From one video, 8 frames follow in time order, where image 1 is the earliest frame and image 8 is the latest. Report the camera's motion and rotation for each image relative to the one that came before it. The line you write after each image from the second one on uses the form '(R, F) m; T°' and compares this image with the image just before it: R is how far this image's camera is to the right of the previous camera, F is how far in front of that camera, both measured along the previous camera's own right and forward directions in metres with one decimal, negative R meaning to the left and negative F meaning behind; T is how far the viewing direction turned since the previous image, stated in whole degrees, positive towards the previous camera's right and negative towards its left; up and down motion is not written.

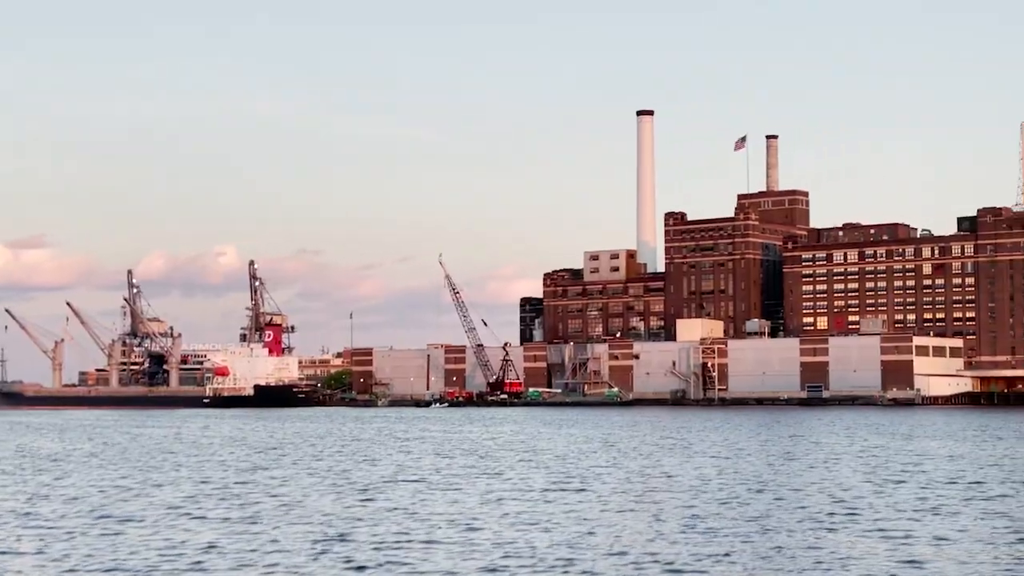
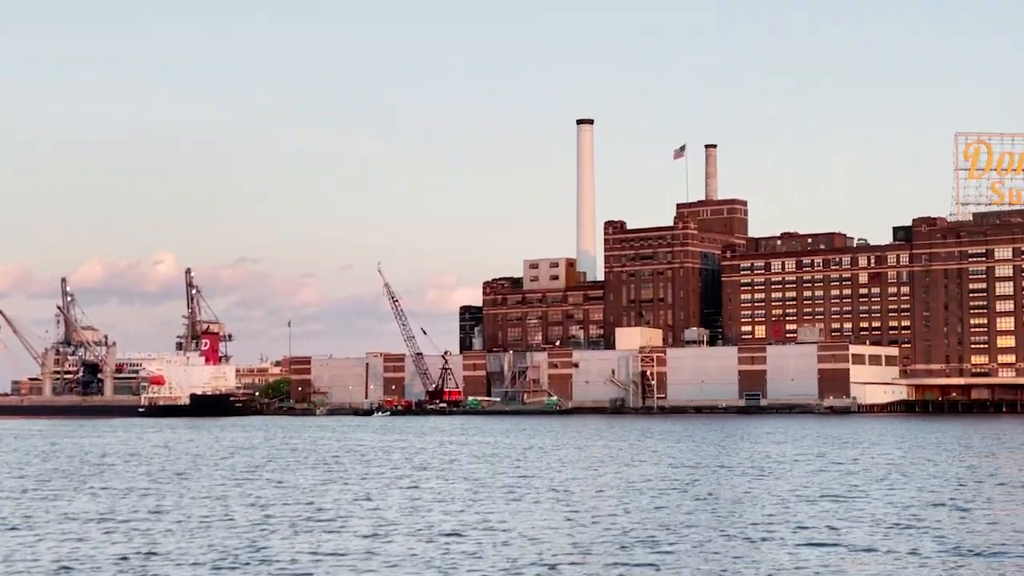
(+0.5, +0.8) m; +2°
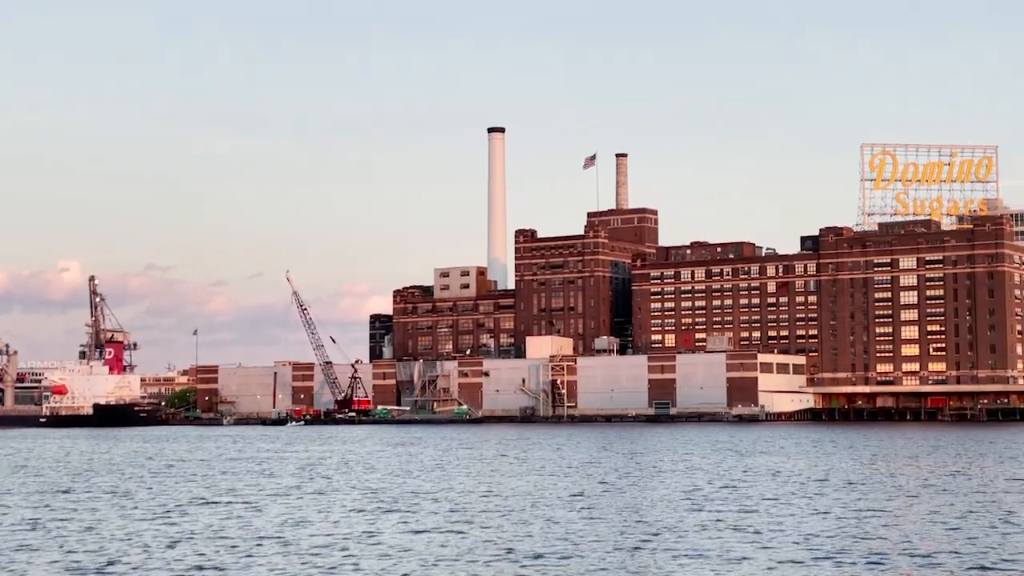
(+0.9, +1.5) m; +3°
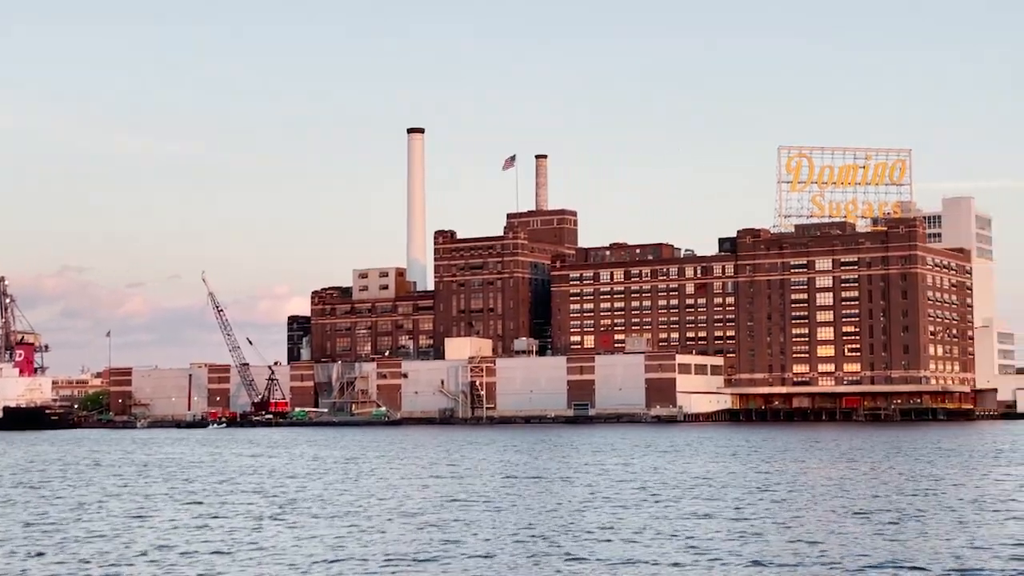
(+0.5, +1.1) m; +3°
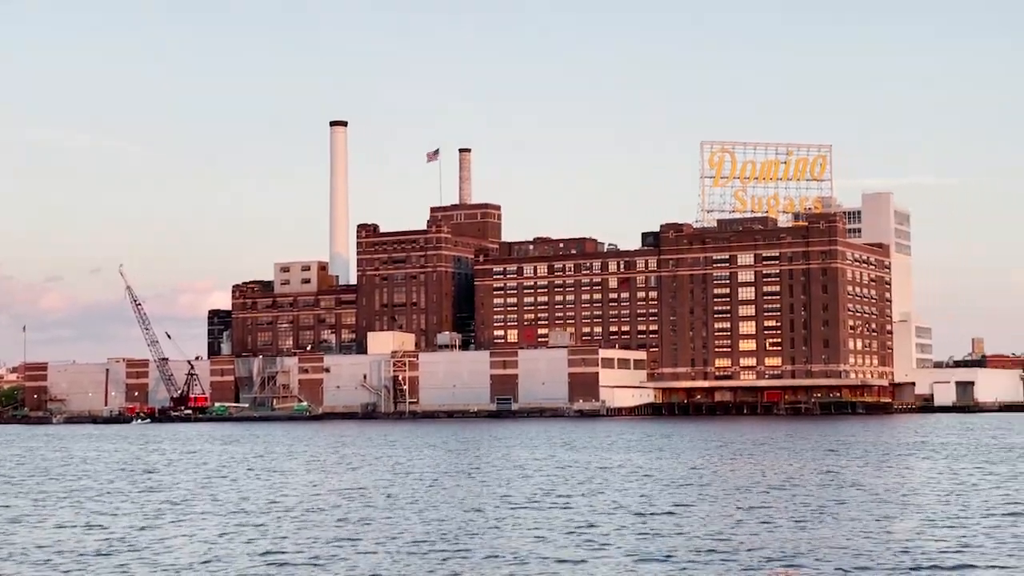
(+0.5, +1.3) m; +3°
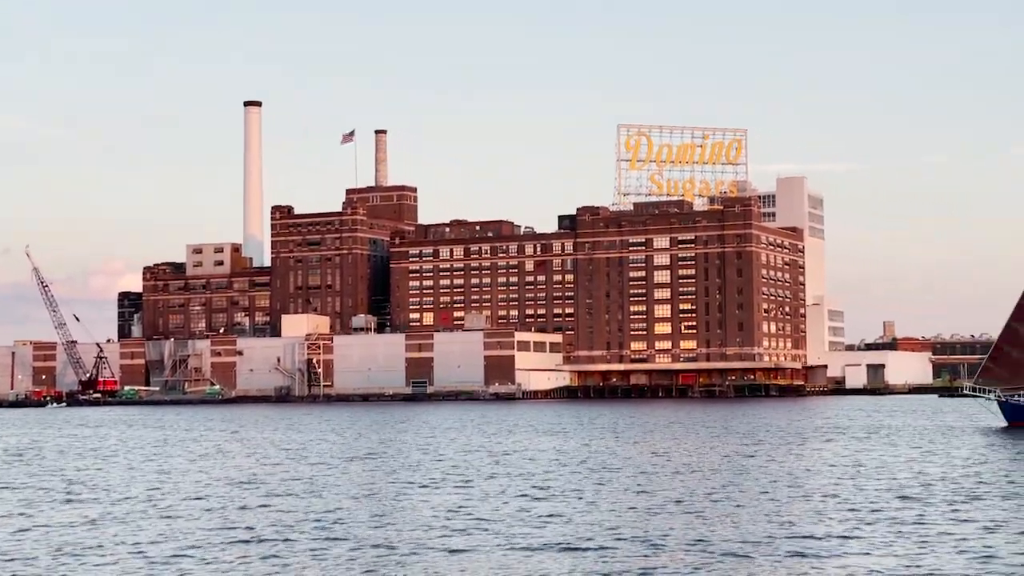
(+0.4, +1.5) m; +3°
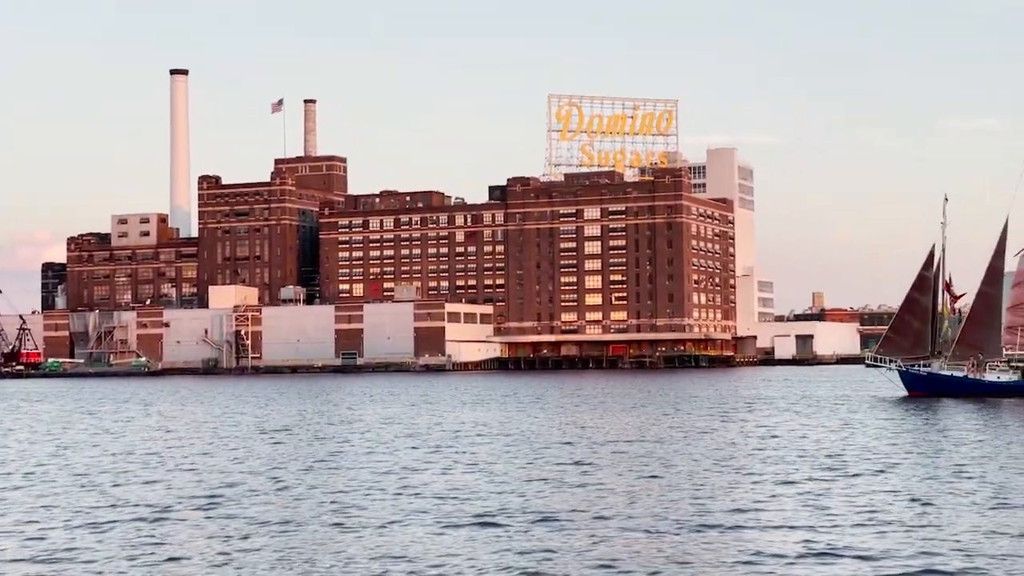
(0.0, +1.2) m; +3°
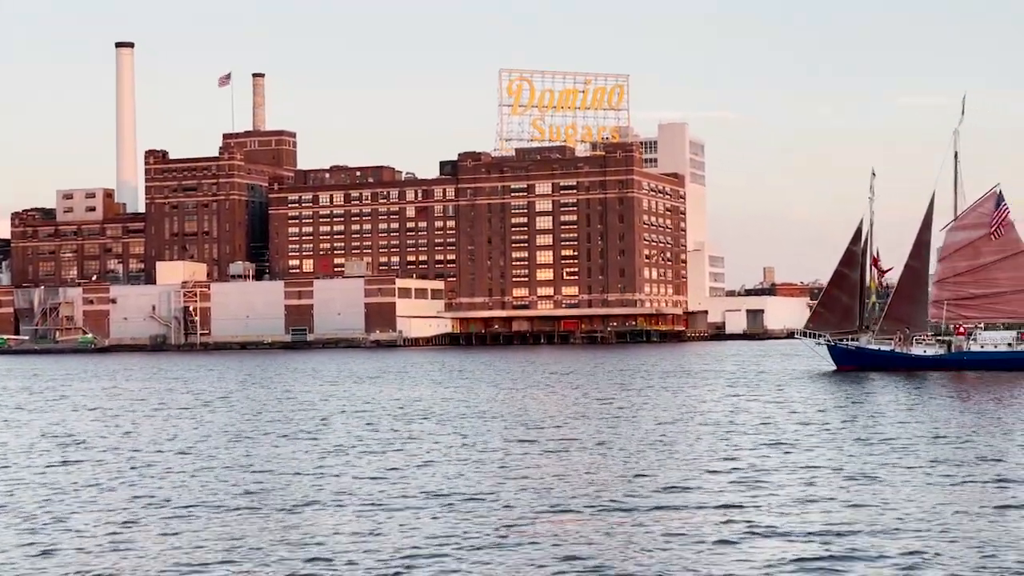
(+0.2, +1.2) m; +2°
